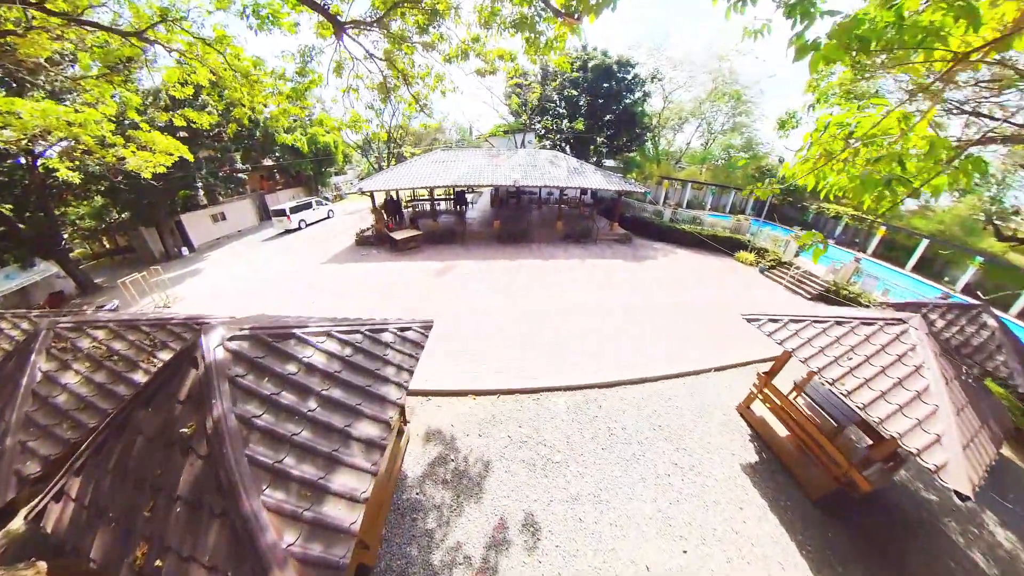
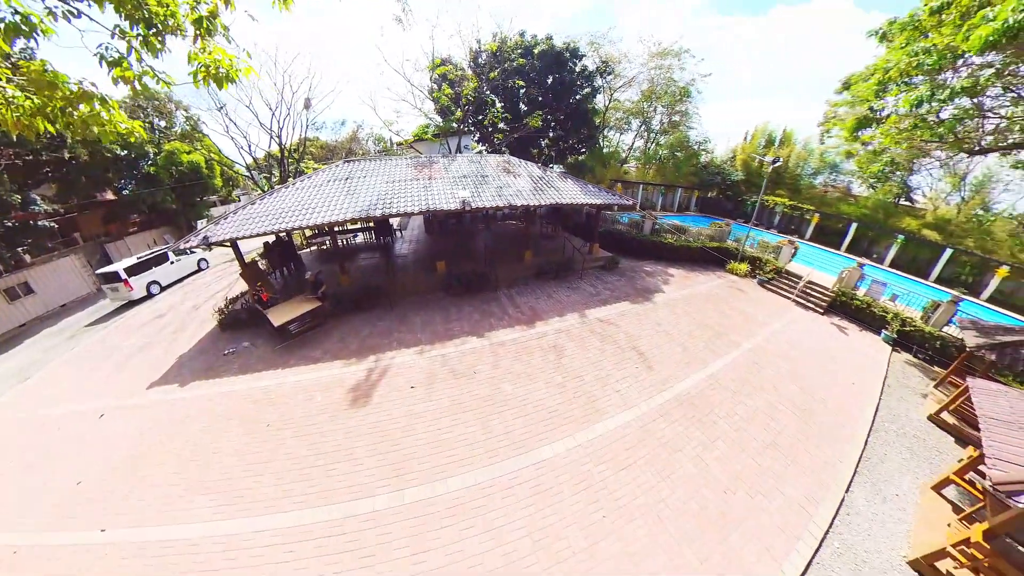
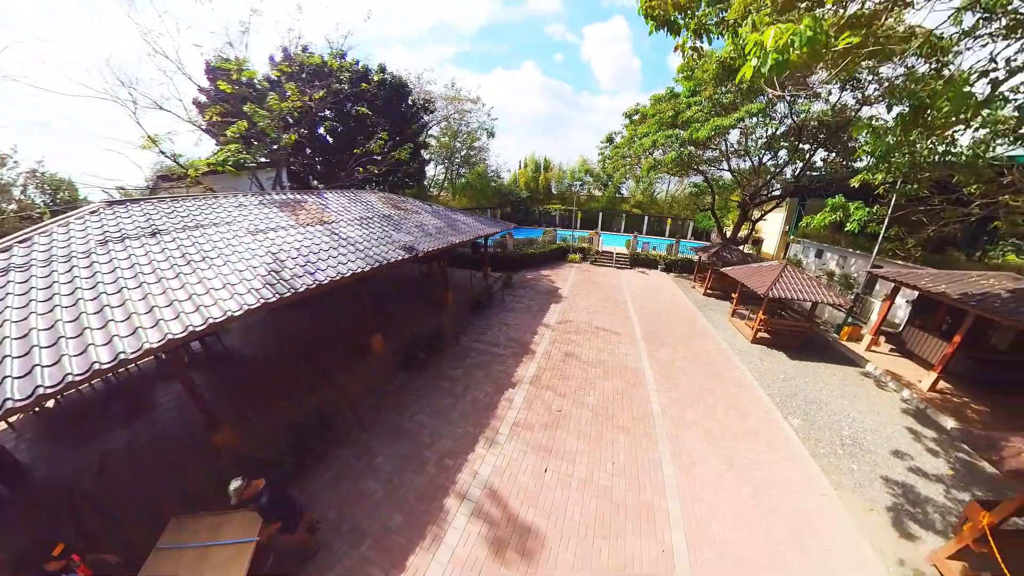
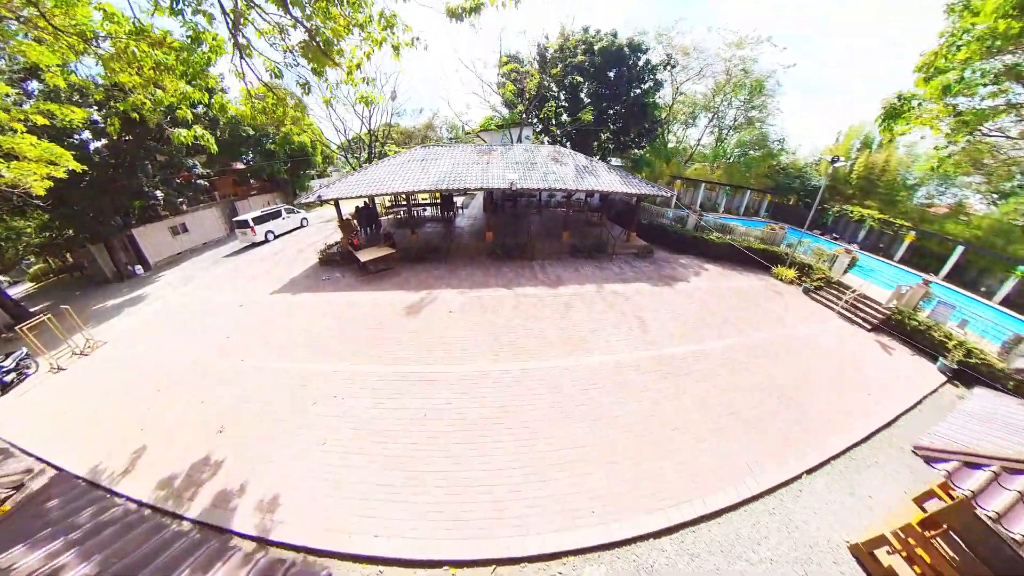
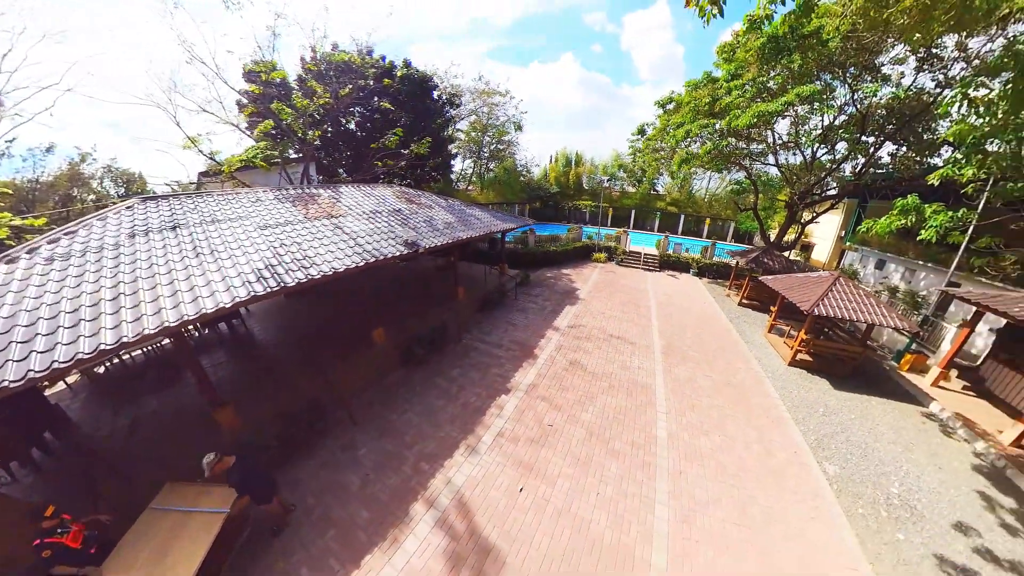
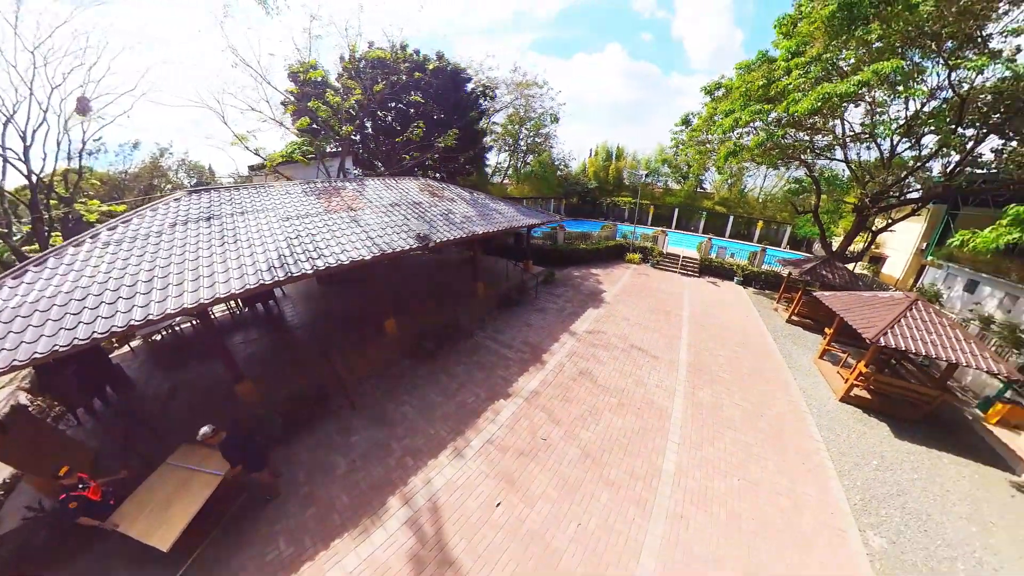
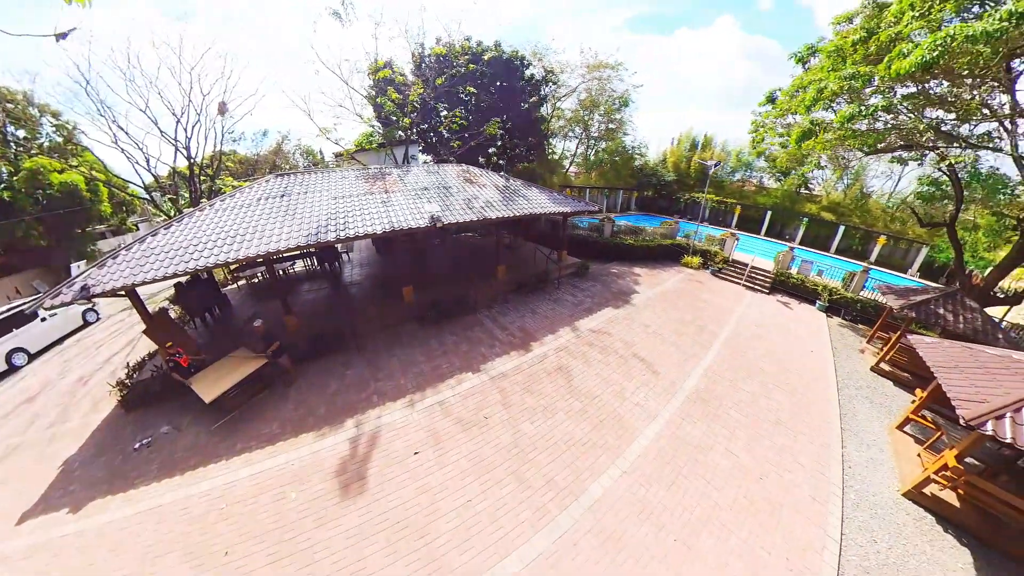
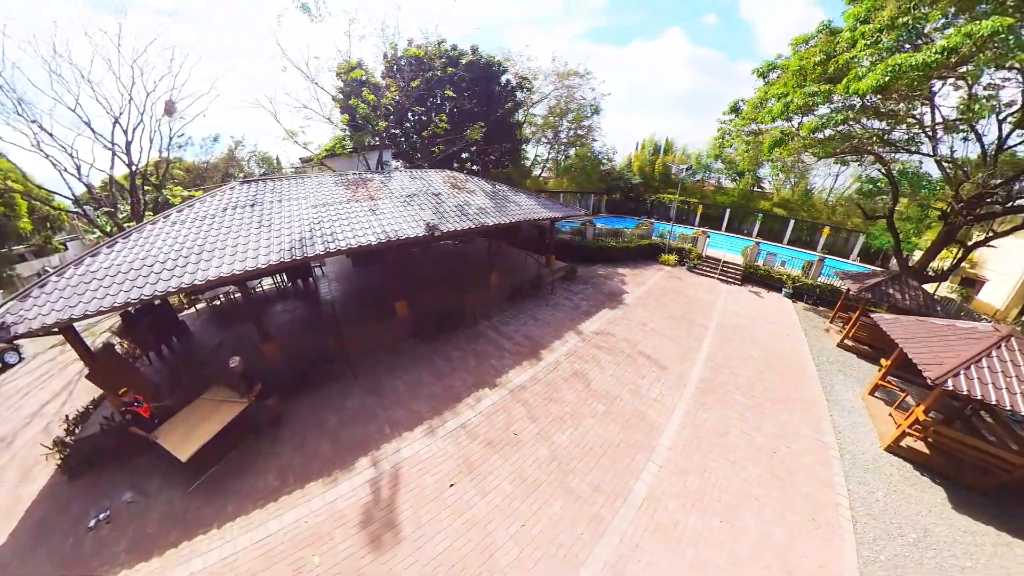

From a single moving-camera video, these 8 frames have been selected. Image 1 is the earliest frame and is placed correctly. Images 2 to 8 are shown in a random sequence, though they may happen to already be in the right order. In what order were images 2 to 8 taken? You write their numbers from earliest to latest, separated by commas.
4, 2, 7, 8, 6, 5, 3
